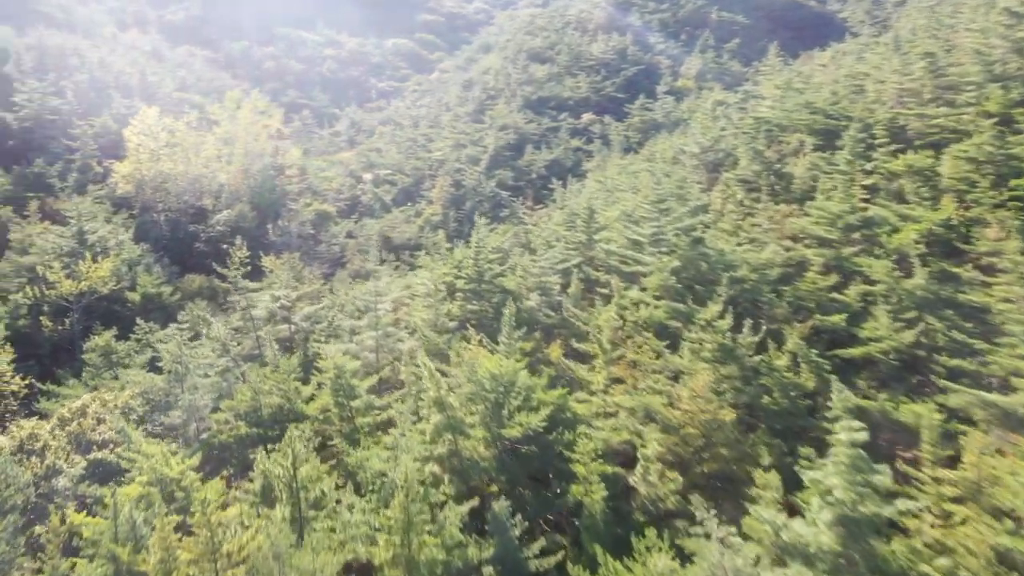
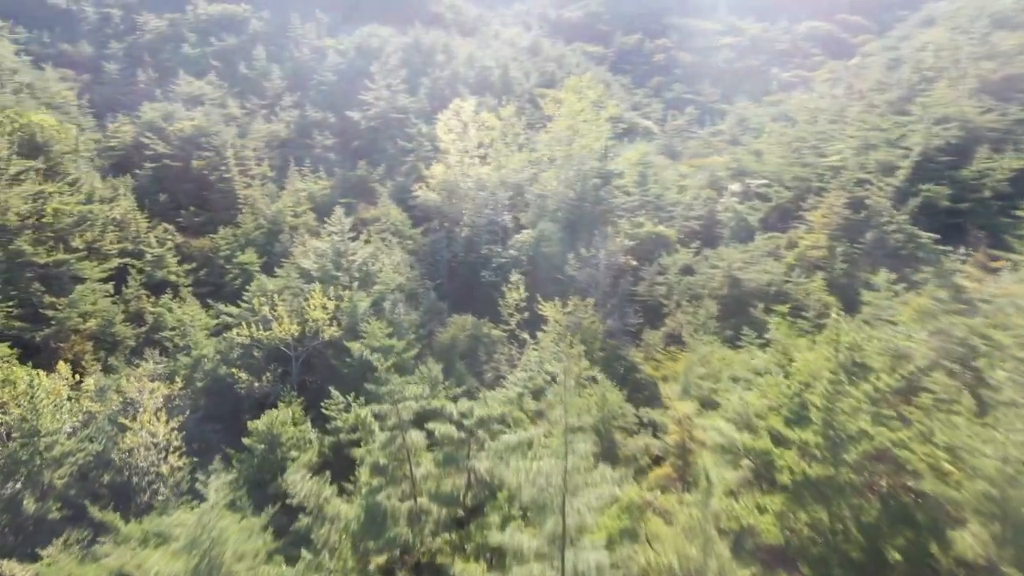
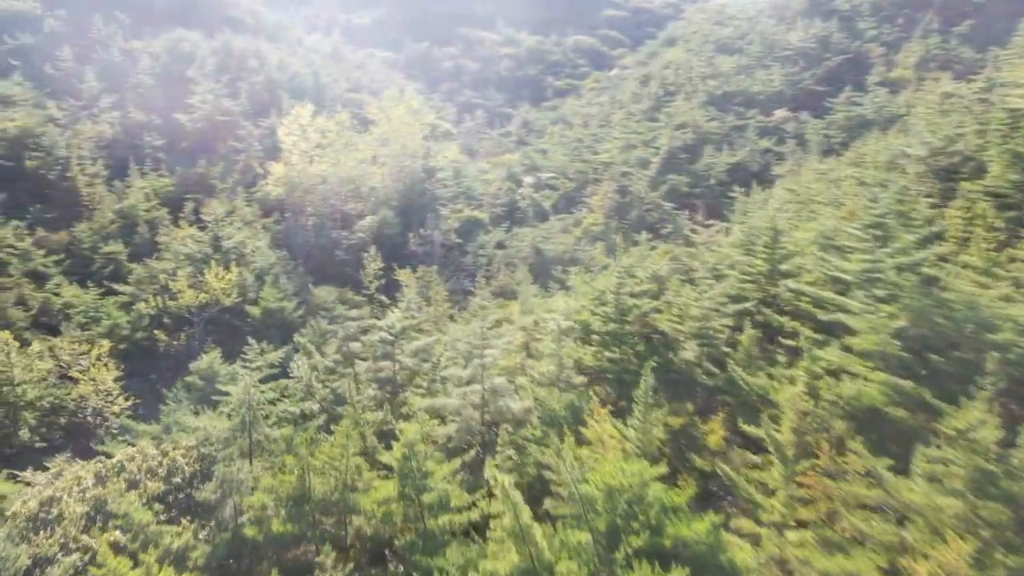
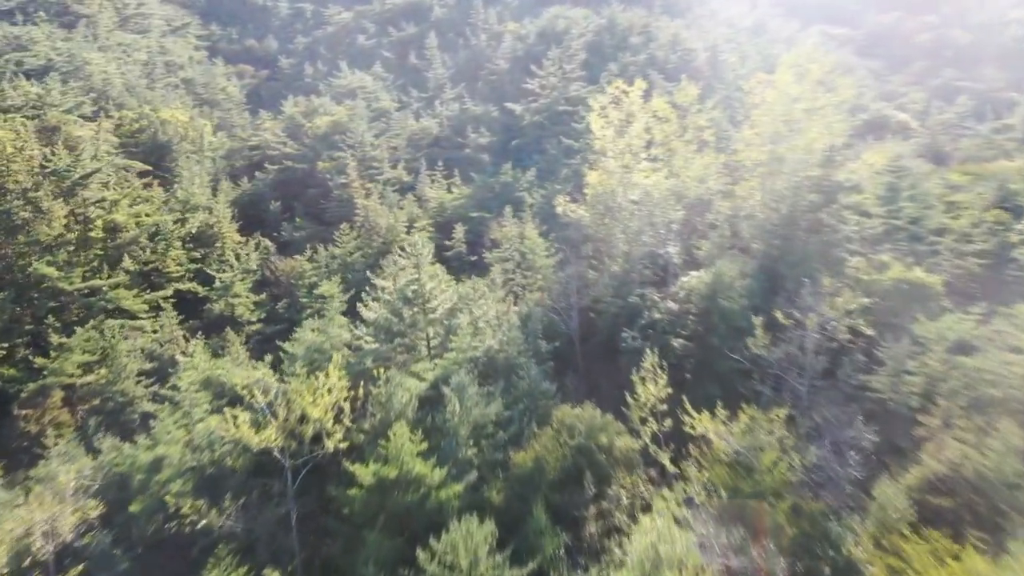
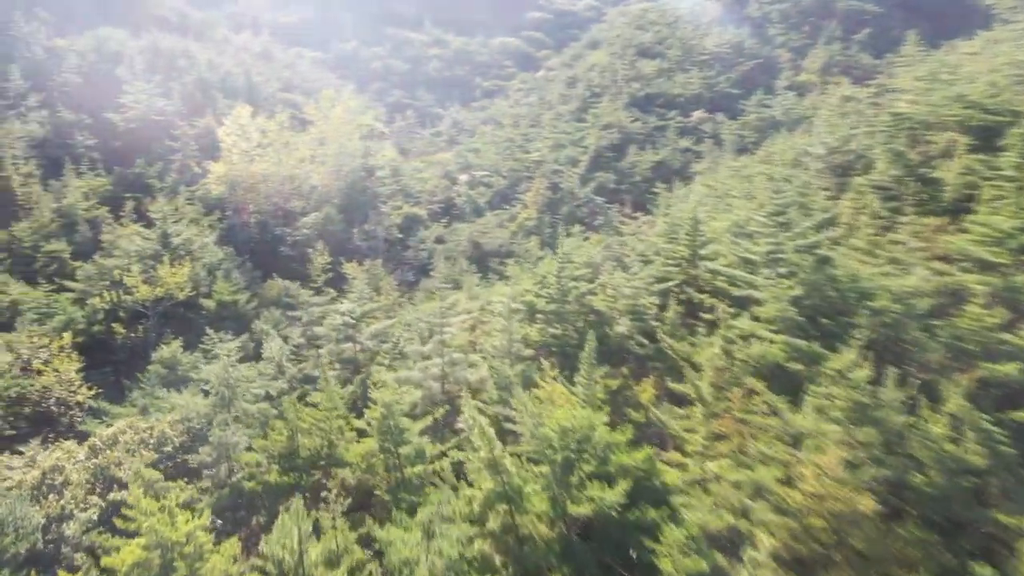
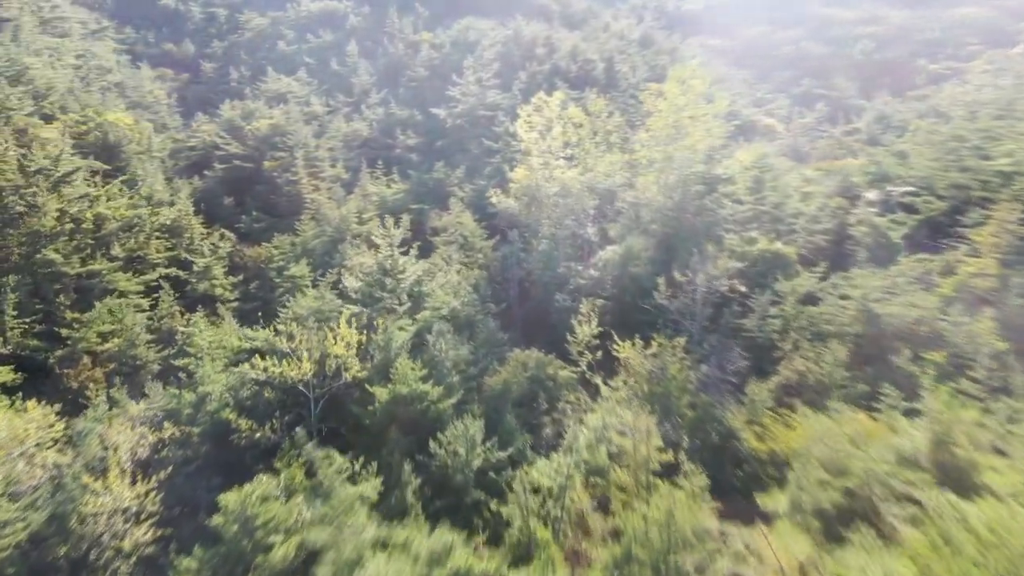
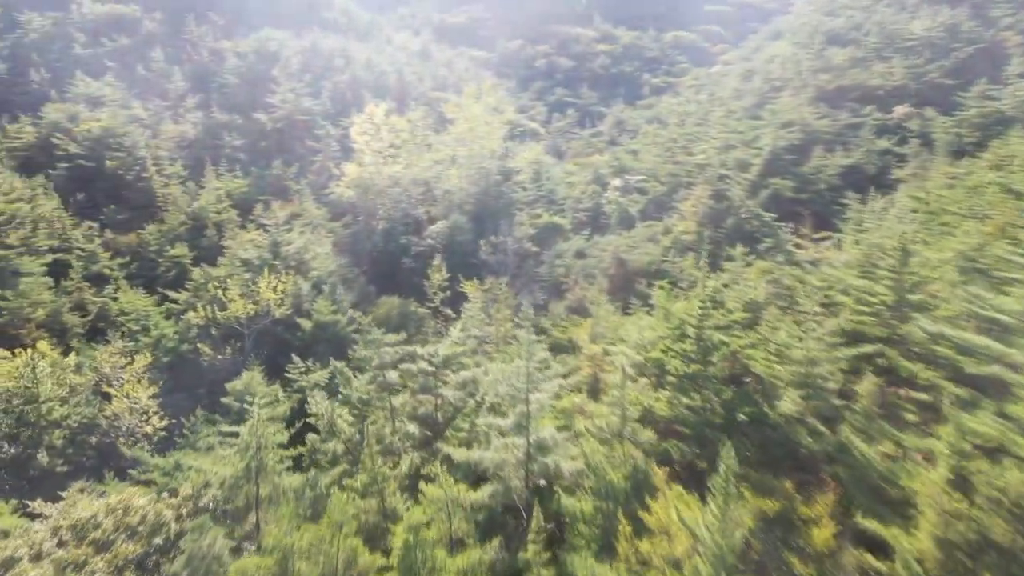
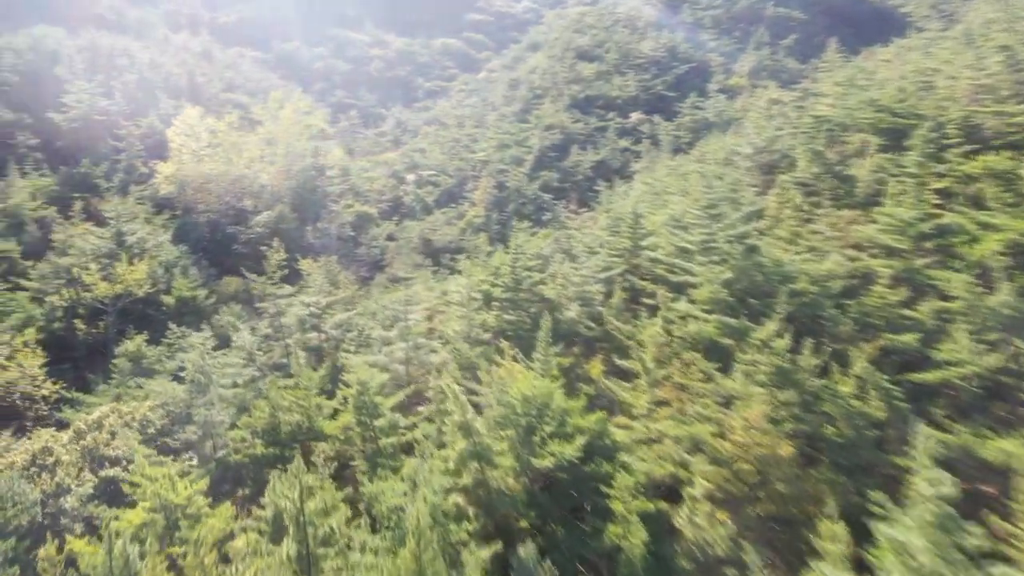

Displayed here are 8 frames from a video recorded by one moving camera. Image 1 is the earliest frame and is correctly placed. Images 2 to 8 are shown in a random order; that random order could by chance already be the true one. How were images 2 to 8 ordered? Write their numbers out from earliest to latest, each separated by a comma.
8, 5, 3, 7, 2, 6, 4
